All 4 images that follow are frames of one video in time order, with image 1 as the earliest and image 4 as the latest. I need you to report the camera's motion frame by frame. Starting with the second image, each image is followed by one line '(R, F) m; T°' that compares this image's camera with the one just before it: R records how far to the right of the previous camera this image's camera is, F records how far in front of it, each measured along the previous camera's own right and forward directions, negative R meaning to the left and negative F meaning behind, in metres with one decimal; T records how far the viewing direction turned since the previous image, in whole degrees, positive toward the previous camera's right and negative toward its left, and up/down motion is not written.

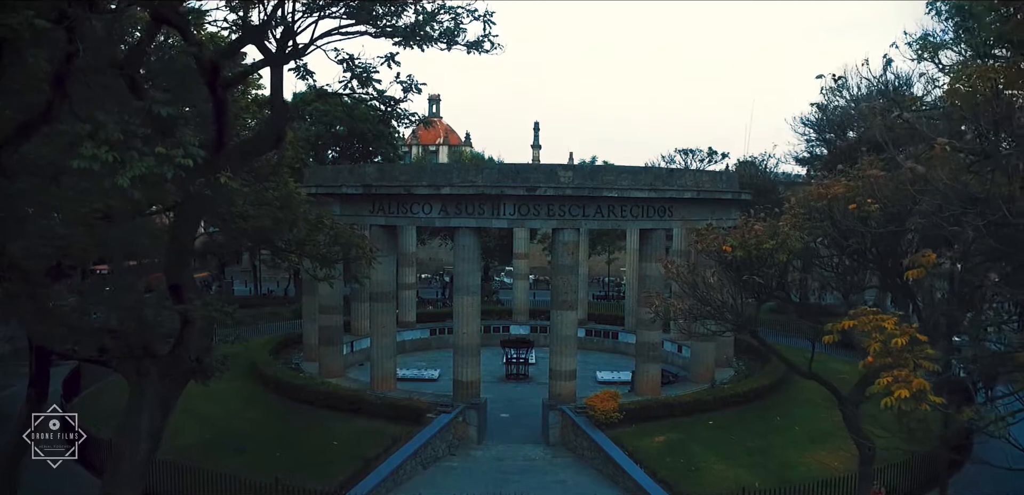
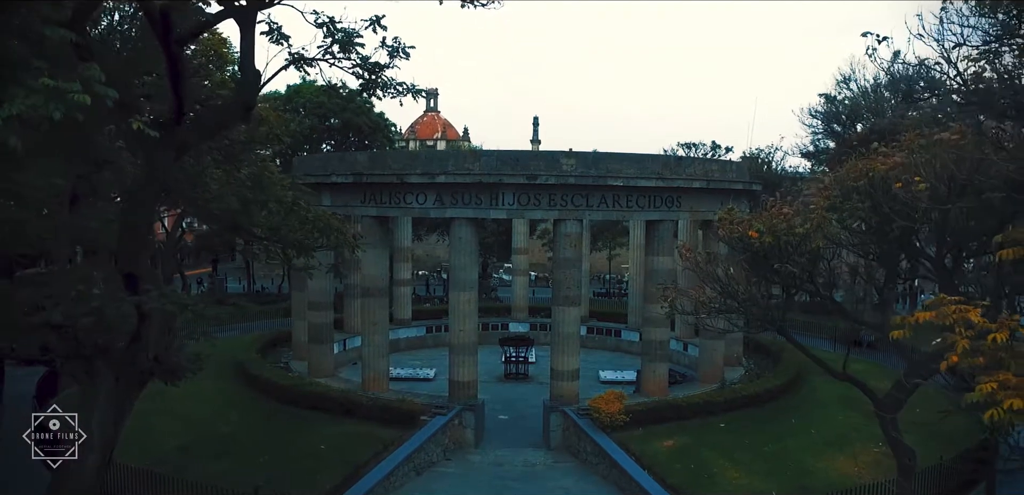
(0.0, +1.3) m; 0°
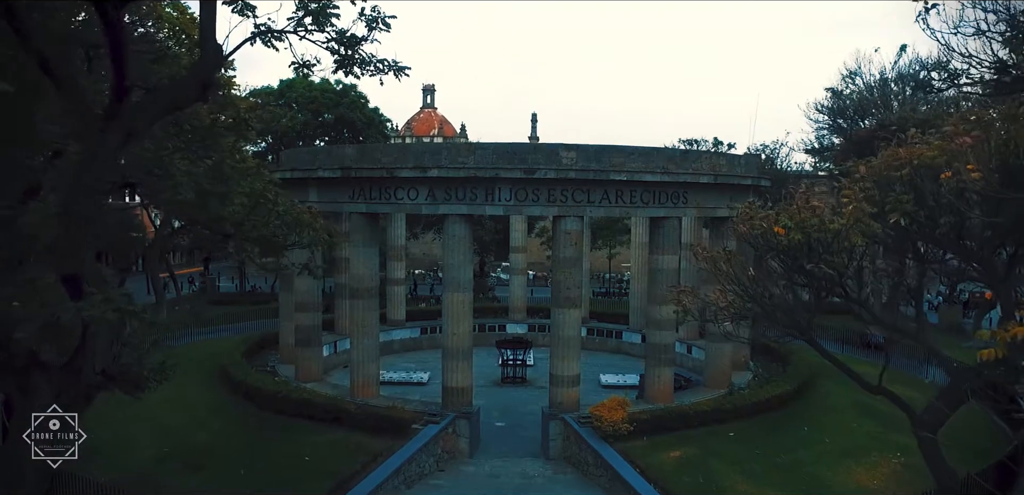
(0.0, +1.2) m; 0°
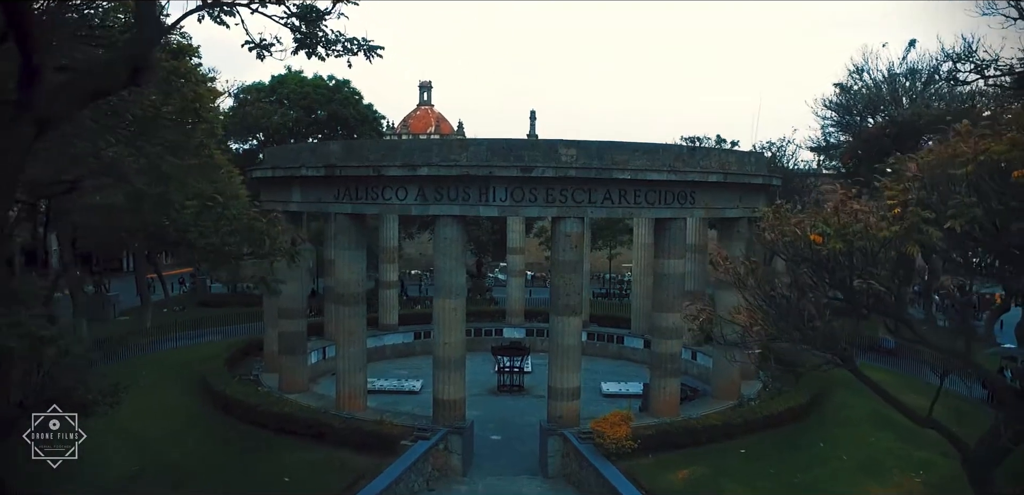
(+0.1, +1.3) m; 0°
